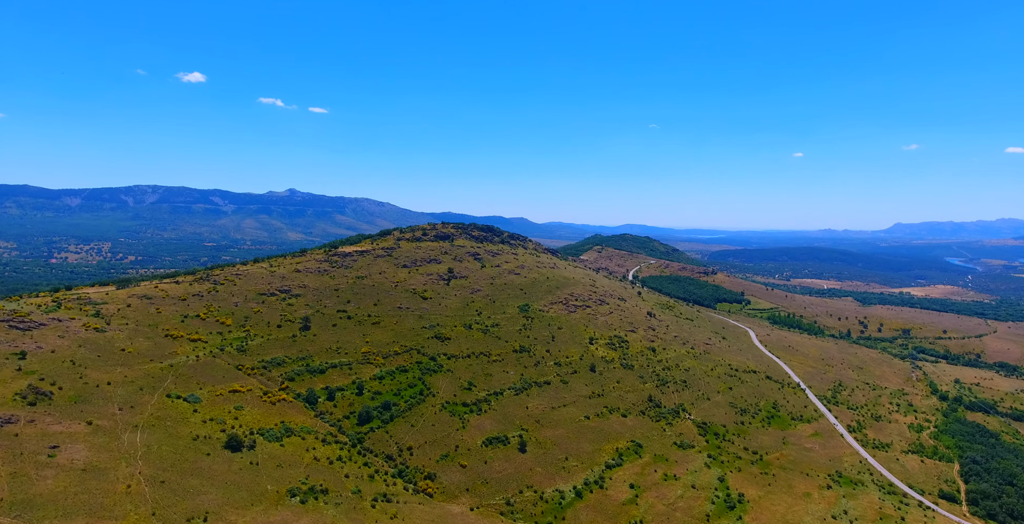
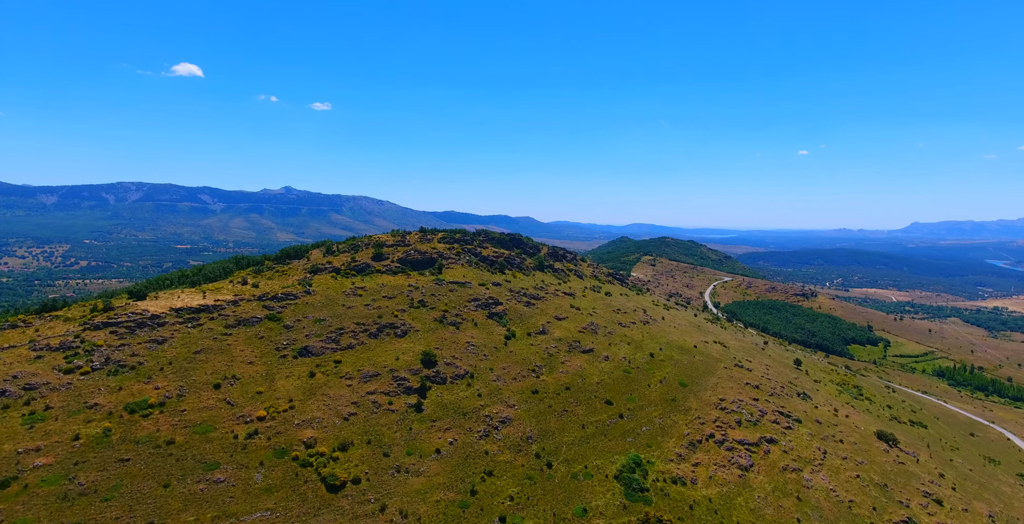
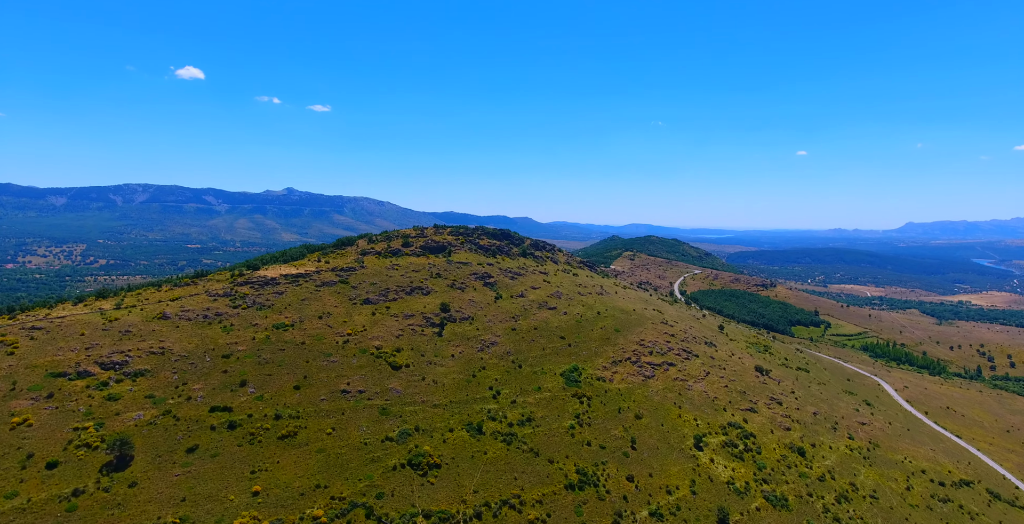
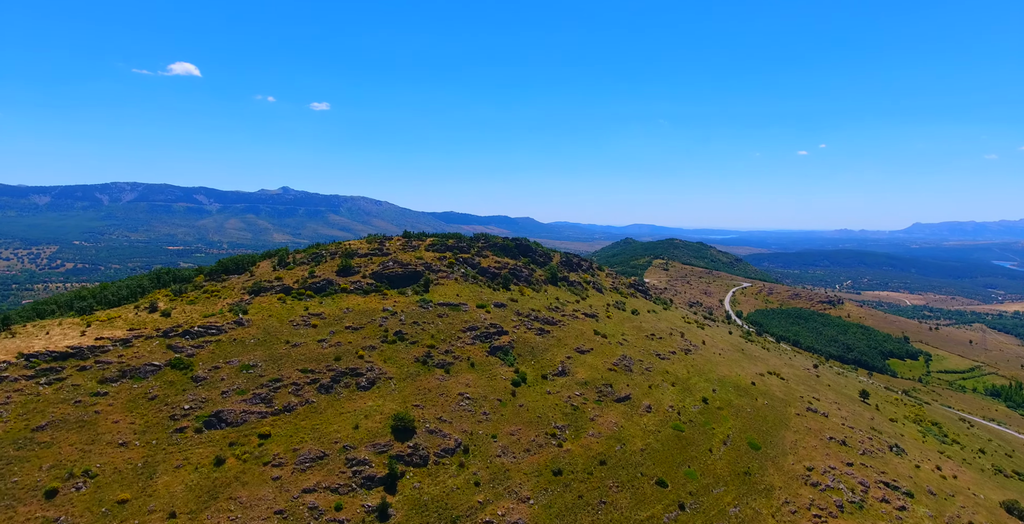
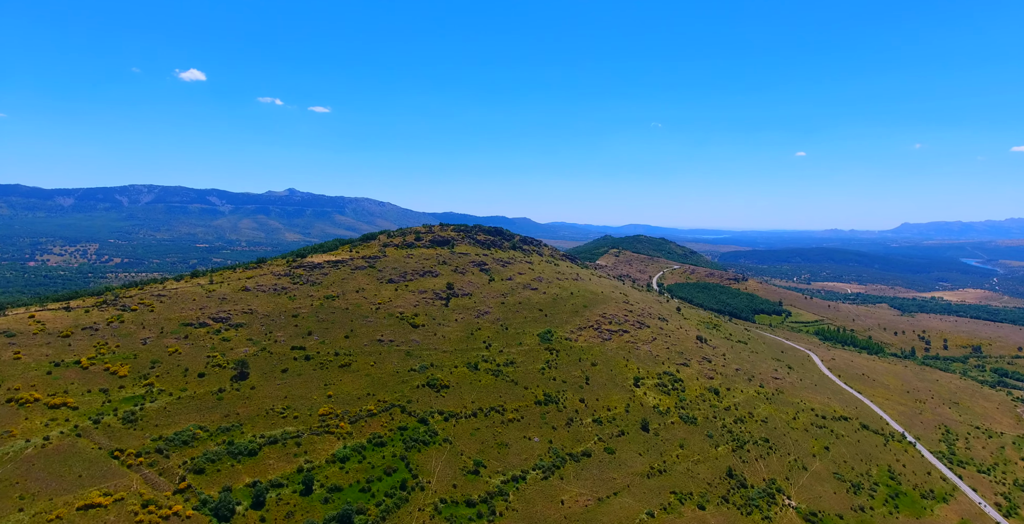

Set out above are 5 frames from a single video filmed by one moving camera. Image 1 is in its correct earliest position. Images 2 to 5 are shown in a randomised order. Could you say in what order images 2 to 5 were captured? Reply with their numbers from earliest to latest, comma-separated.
5, 3, 2, 4
